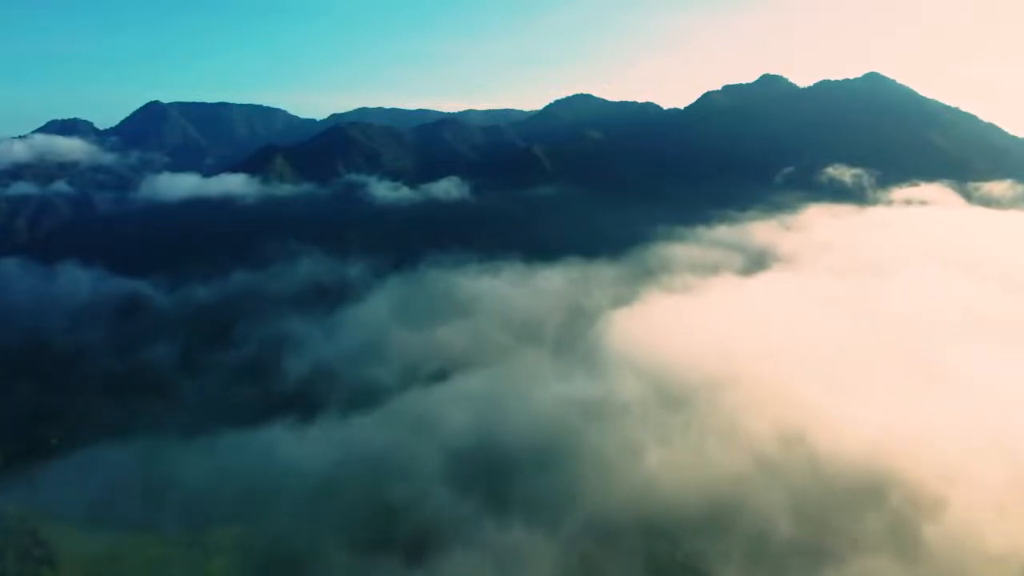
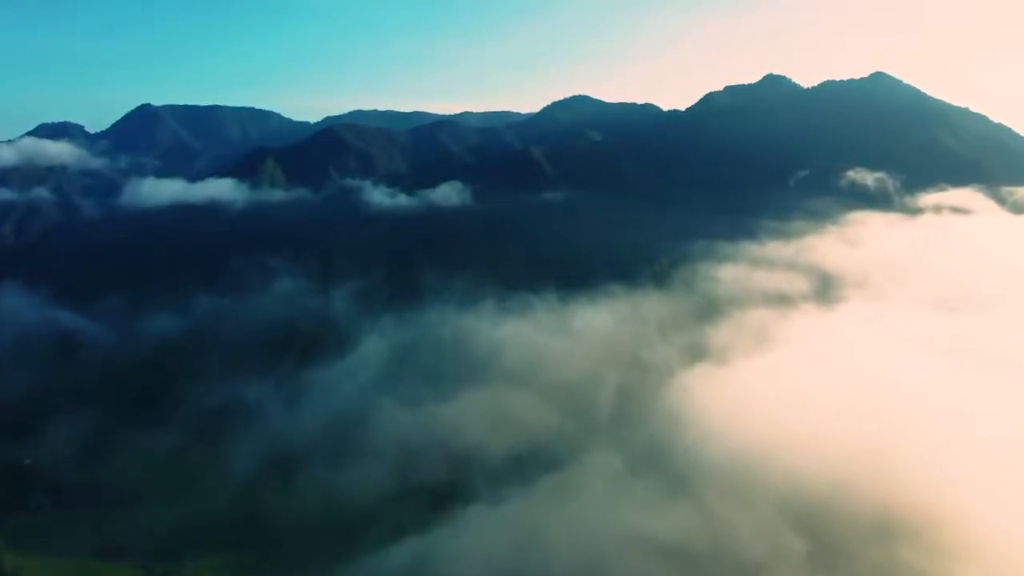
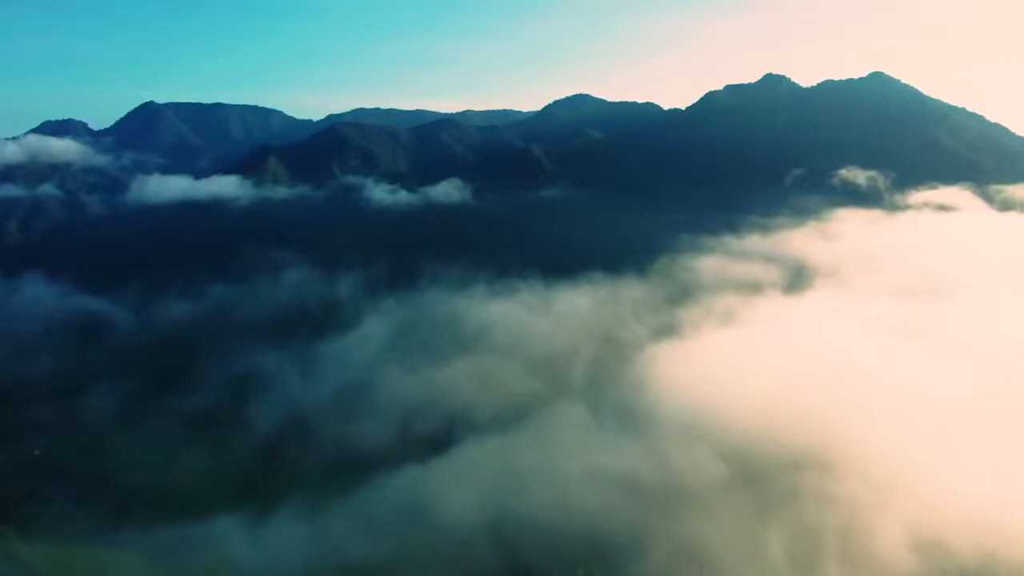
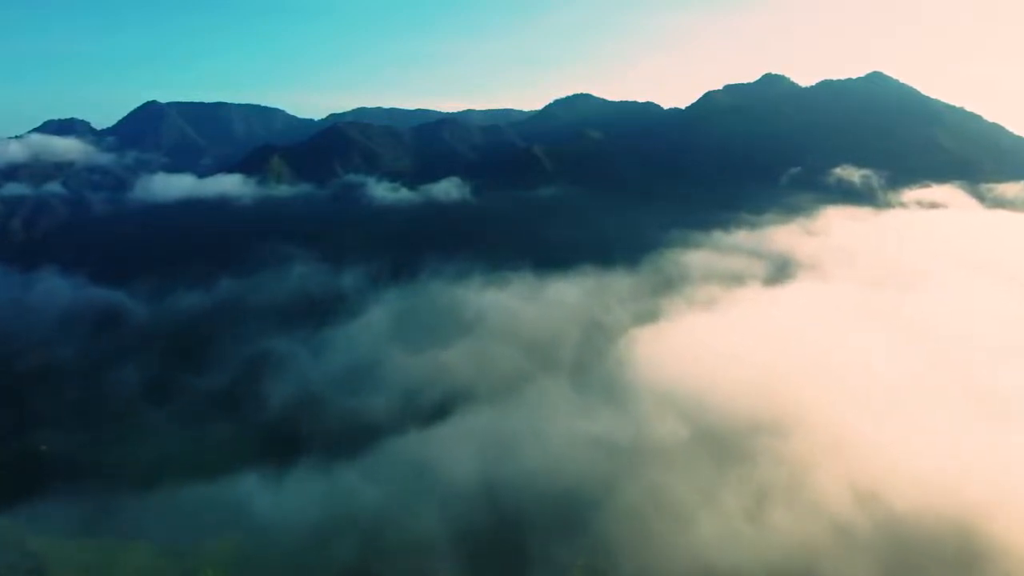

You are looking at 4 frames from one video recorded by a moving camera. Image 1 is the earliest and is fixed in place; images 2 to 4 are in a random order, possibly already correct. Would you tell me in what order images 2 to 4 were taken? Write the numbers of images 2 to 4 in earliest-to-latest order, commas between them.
4, 3, 2
